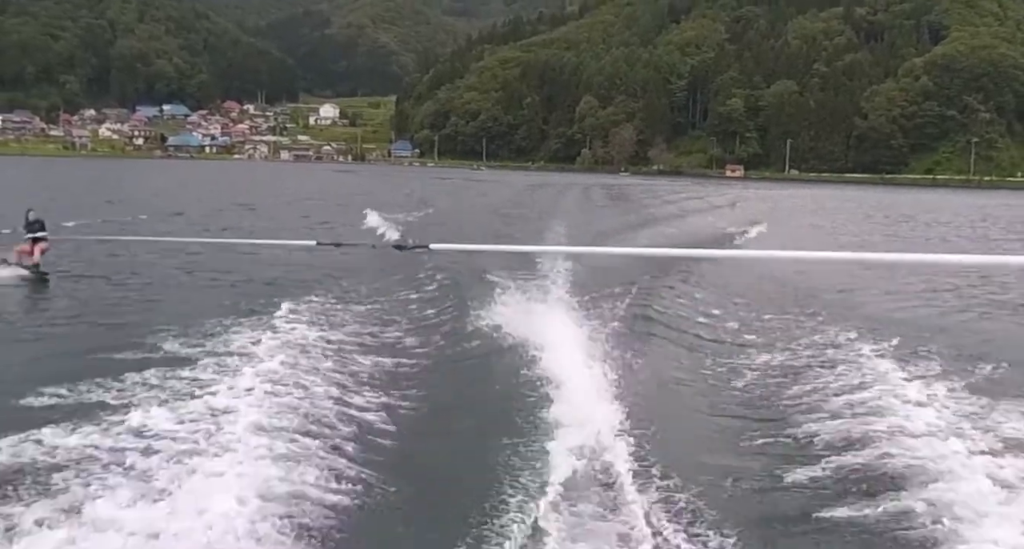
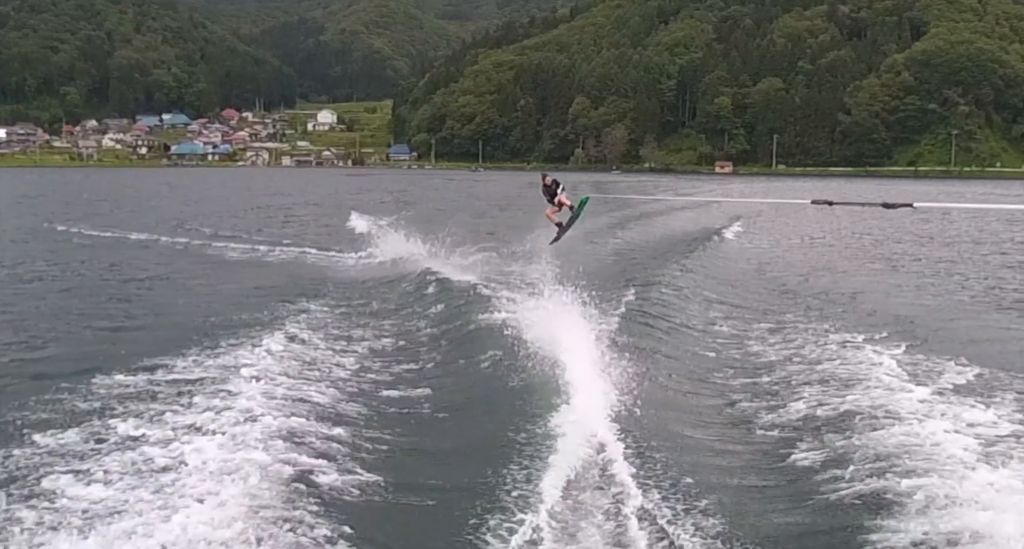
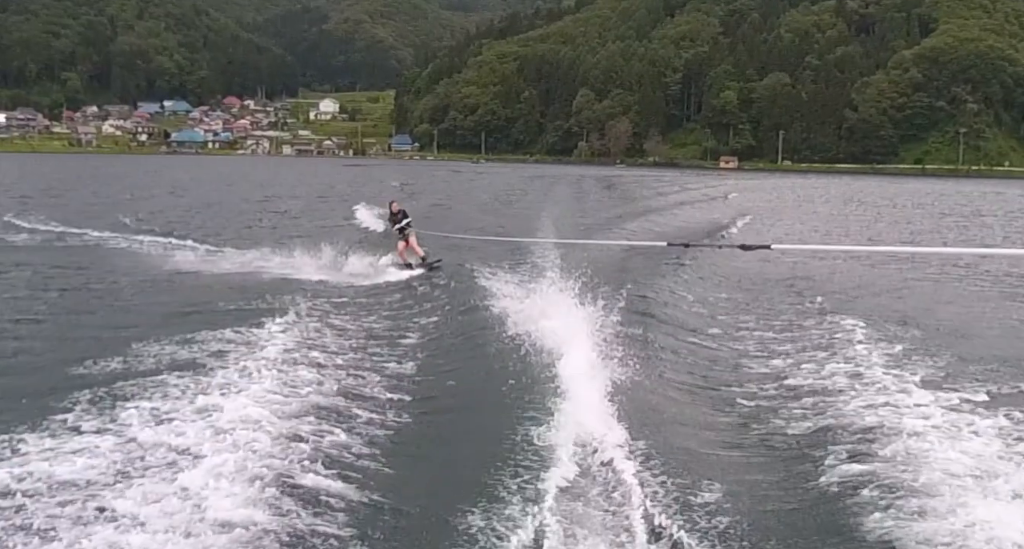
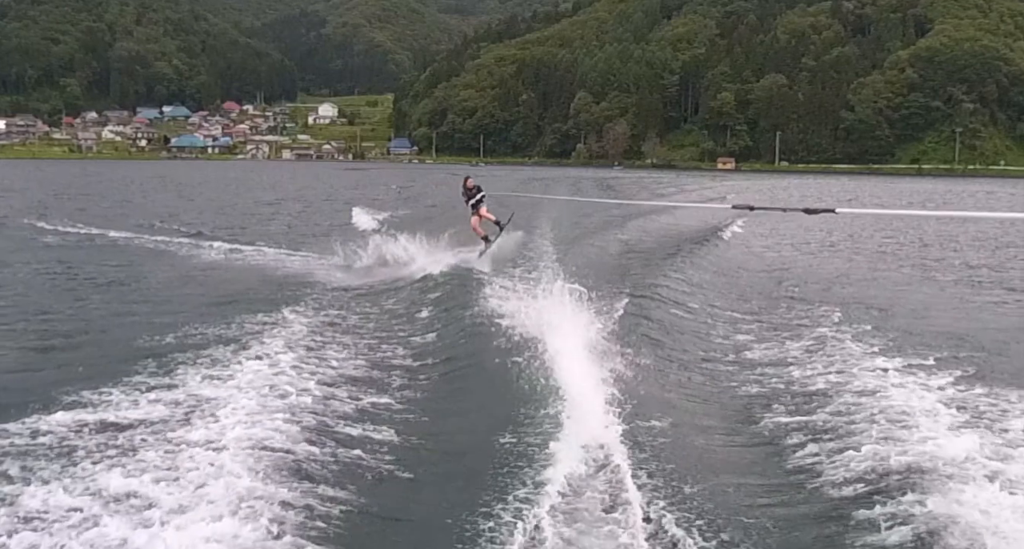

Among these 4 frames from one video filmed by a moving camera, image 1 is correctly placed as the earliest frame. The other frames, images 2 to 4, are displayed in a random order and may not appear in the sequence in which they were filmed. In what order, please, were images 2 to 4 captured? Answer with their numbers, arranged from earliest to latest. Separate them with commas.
3, 4, 2
